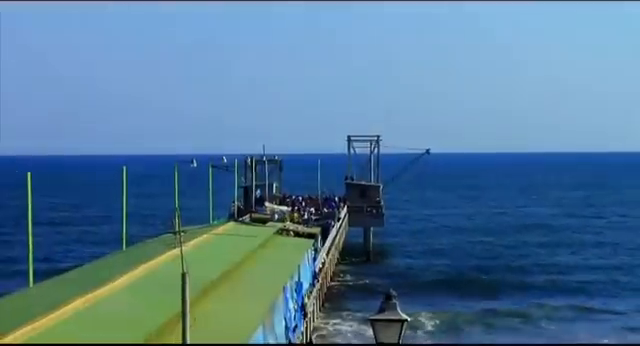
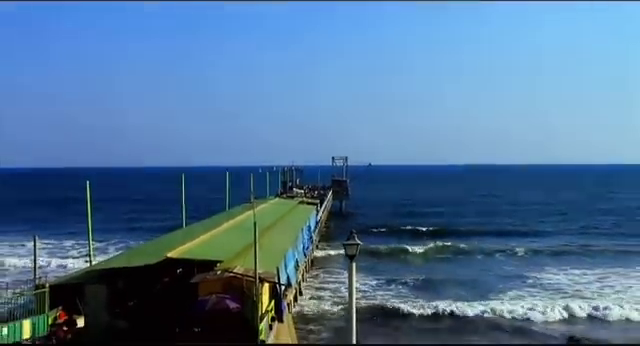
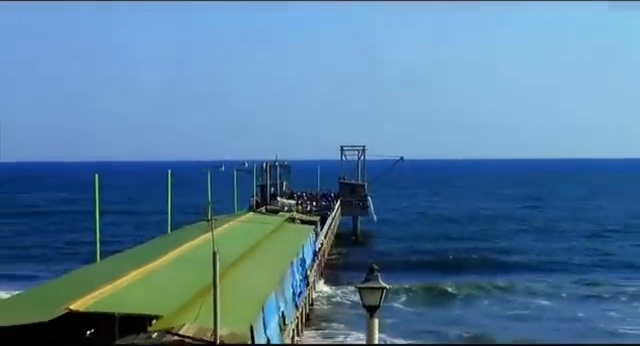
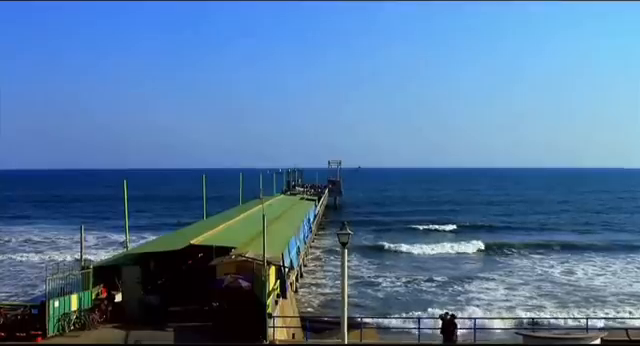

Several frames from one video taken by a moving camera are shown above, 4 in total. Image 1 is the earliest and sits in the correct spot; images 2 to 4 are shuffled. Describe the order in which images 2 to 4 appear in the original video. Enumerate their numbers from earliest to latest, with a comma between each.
3, 2, 4
